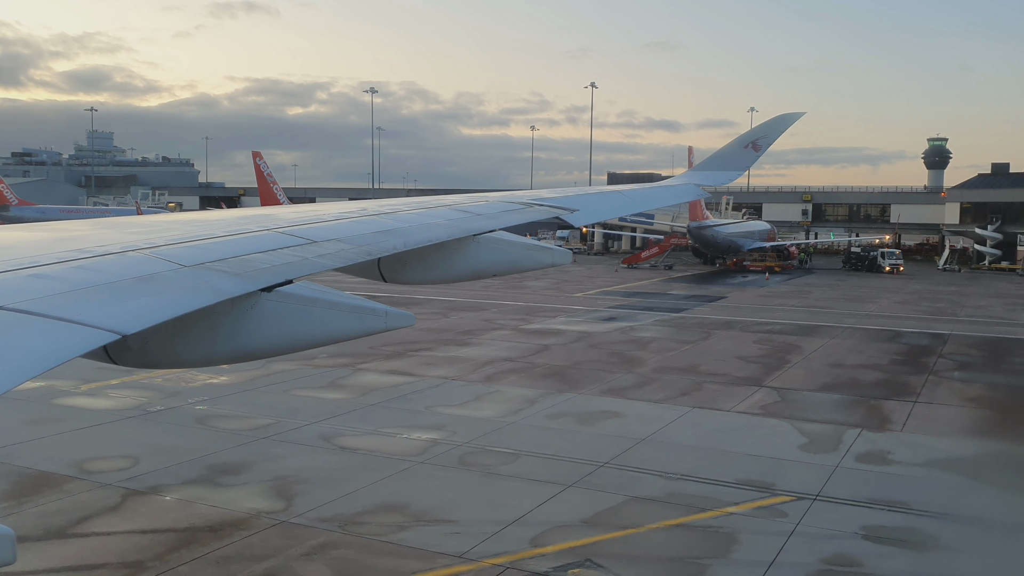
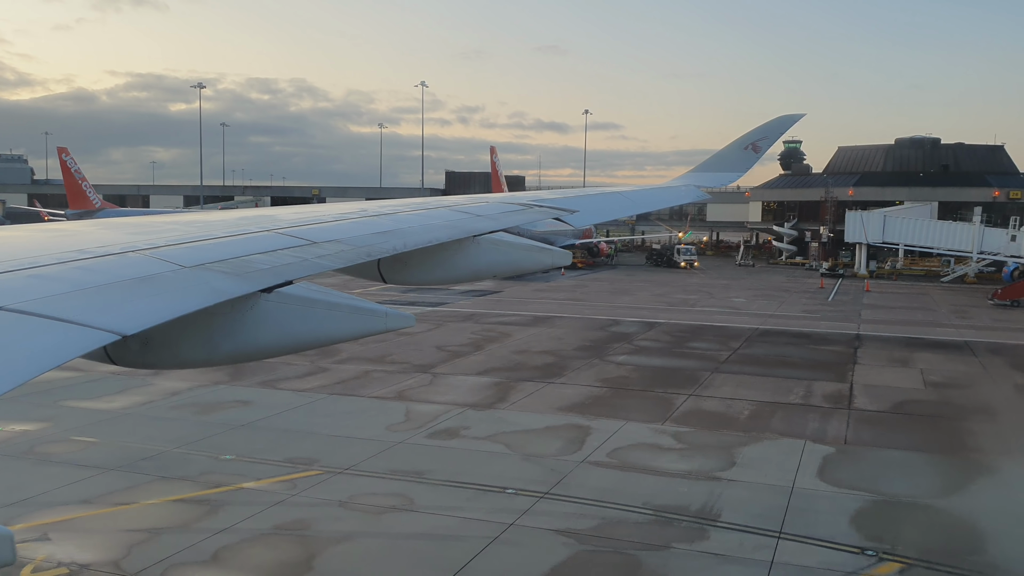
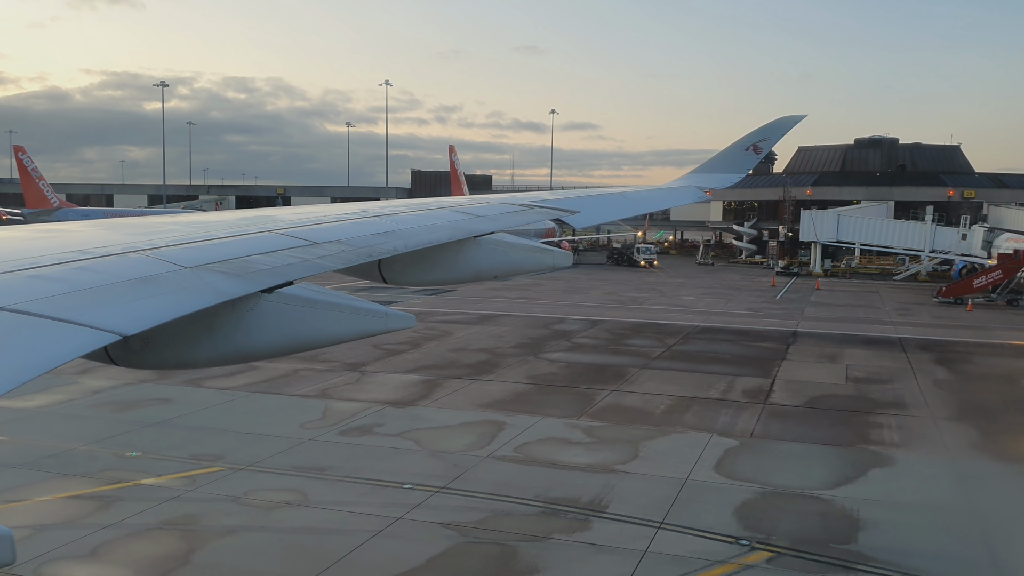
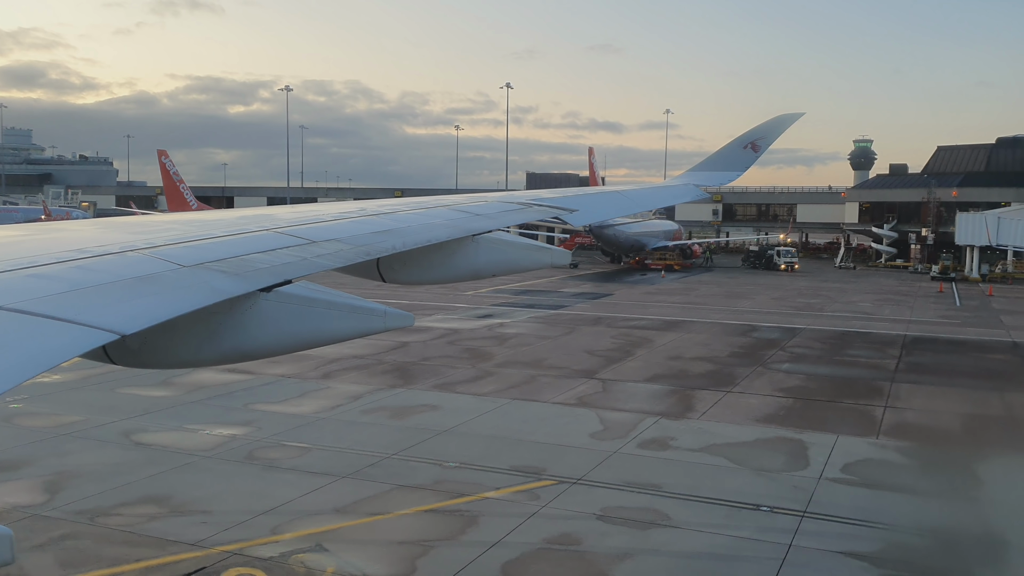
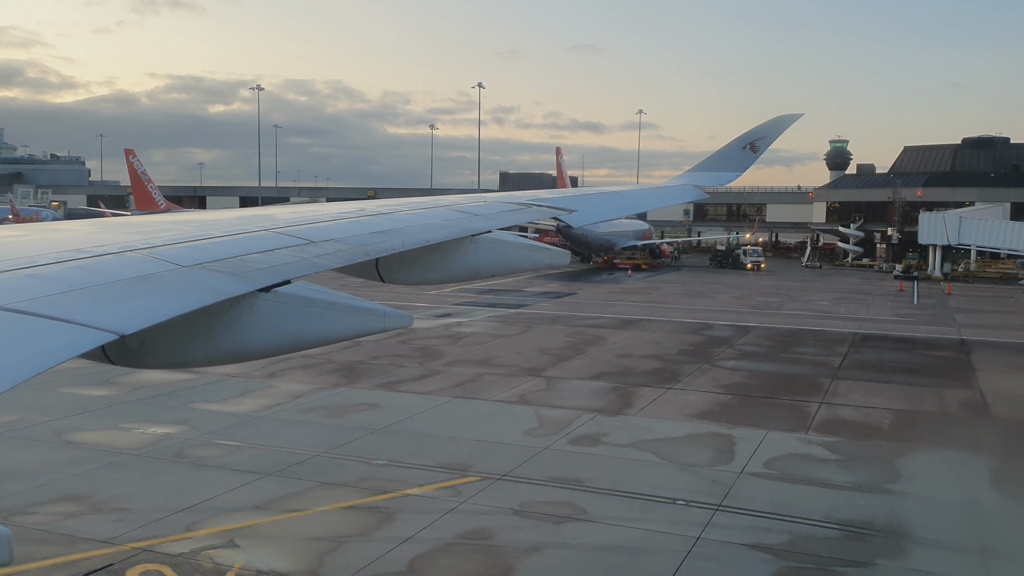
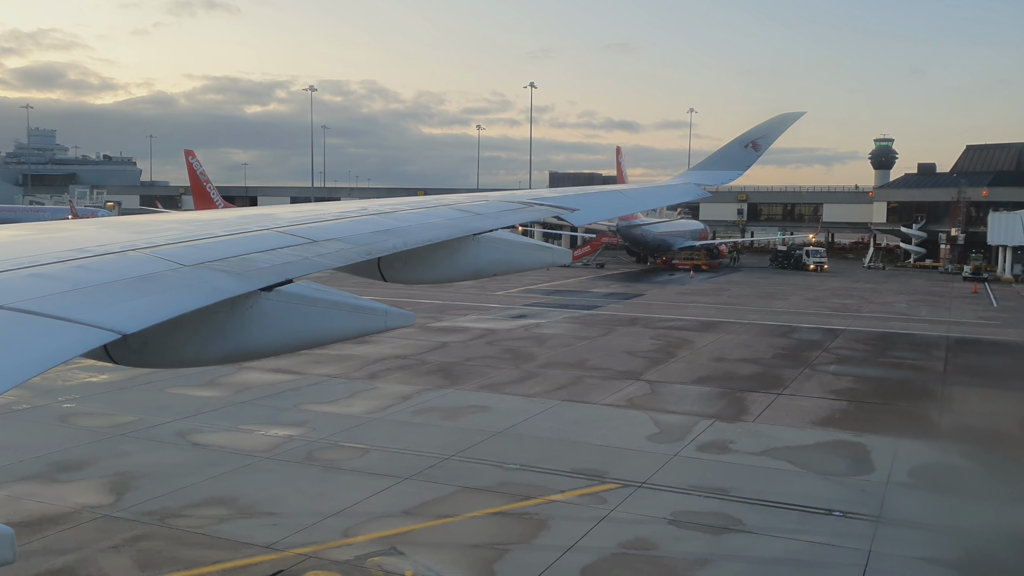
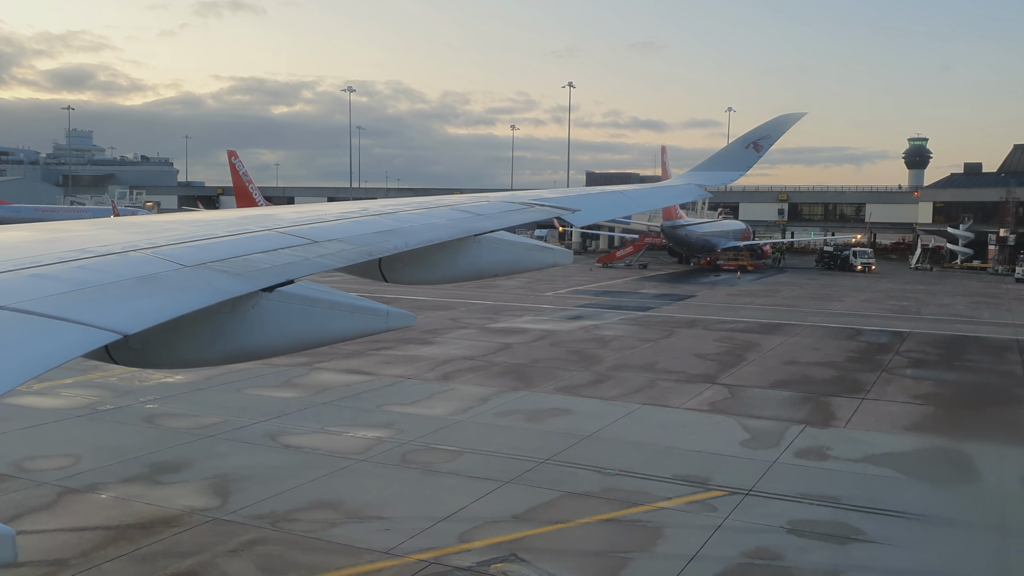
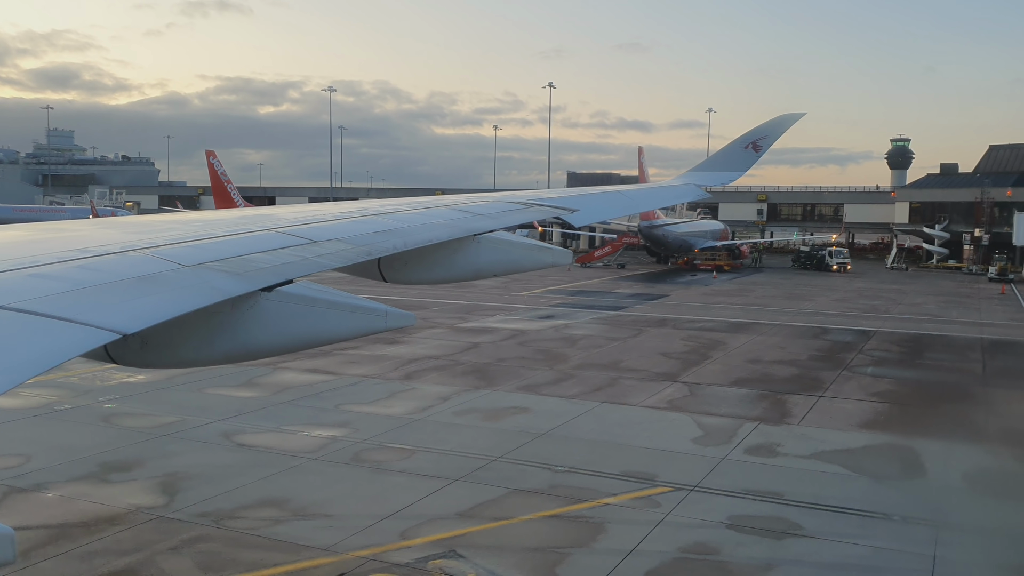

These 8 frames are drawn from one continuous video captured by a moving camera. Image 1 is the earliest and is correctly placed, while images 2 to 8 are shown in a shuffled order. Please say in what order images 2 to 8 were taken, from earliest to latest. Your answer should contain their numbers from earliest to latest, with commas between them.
7, 8, 6, 4, 5, 2, 3
